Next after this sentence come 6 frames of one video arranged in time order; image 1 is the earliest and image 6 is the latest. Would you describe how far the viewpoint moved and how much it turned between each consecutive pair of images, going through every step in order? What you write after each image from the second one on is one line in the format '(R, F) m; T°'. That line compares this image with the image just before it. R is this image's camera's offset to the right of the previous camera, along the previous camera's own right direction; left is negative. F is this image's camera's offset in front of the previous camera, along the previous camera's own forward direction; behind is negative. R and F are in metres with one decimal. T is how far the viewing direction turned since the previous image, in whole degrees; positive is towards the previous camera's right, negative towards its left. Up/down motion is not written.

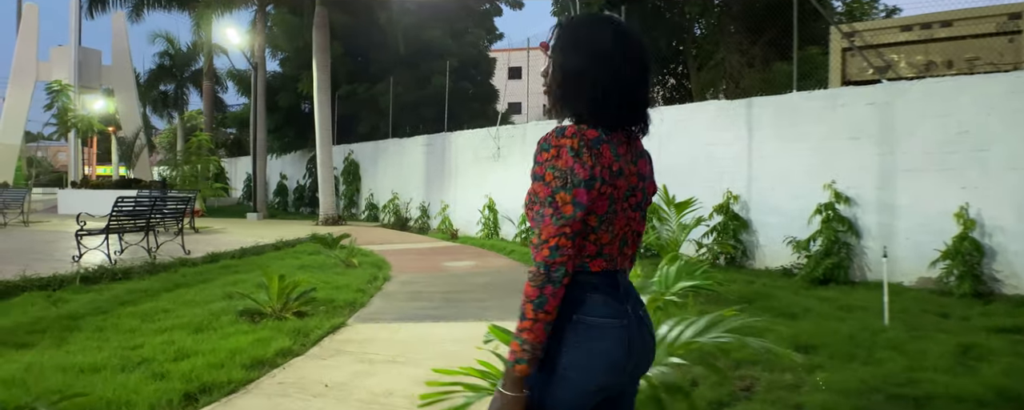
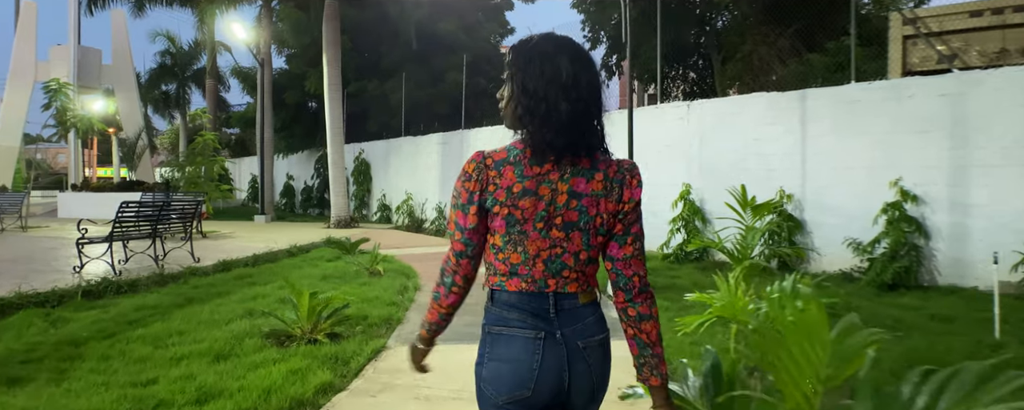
(-0.4, +0.6) m; 0°
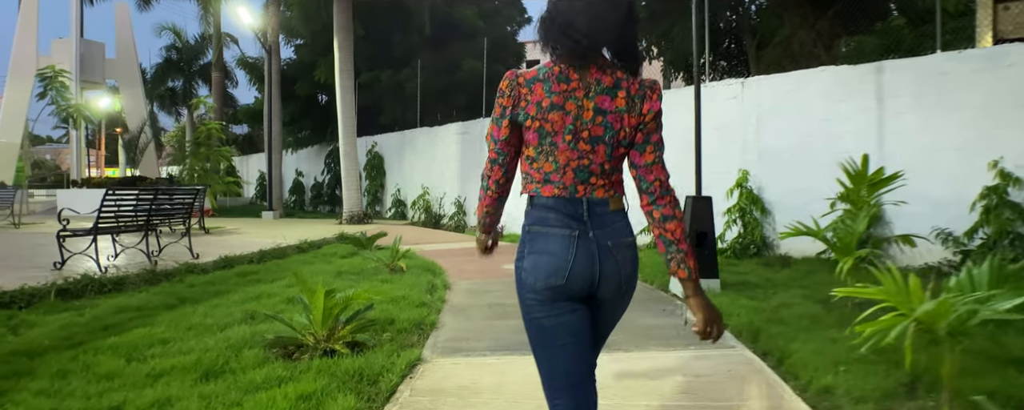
(-0.3, +0.9) m; -1°
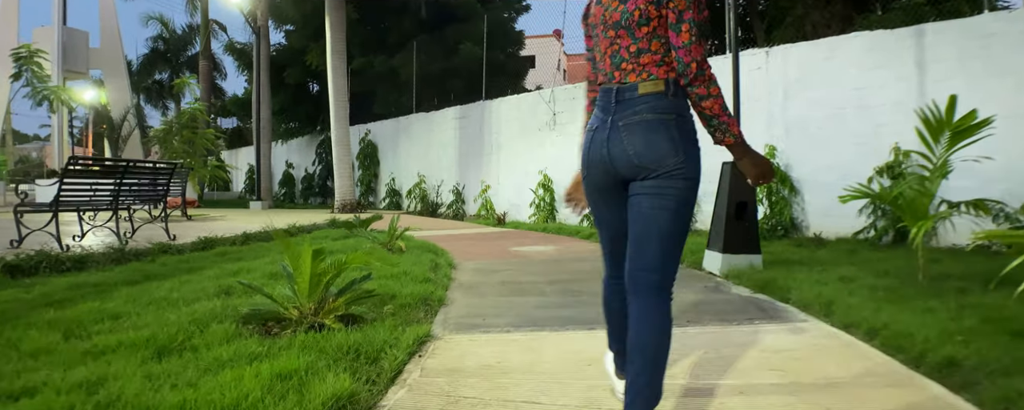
(-0.2, +0.6) m; +1°
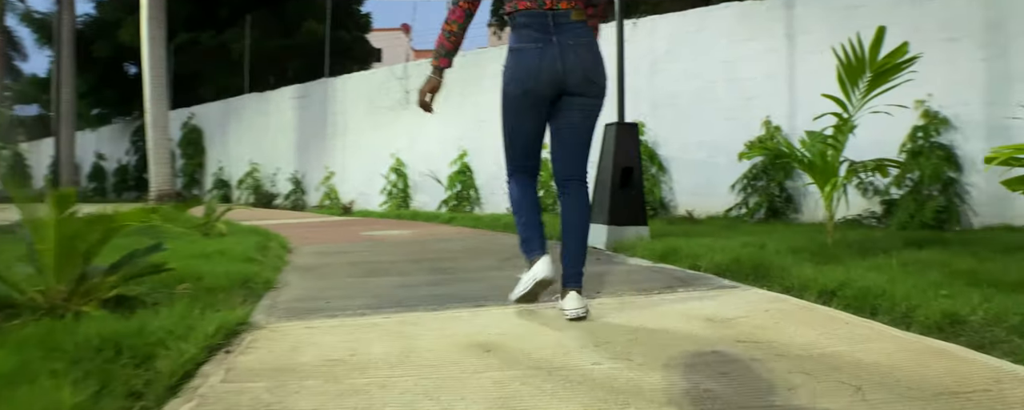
(0.0, +0.8) m; +13°
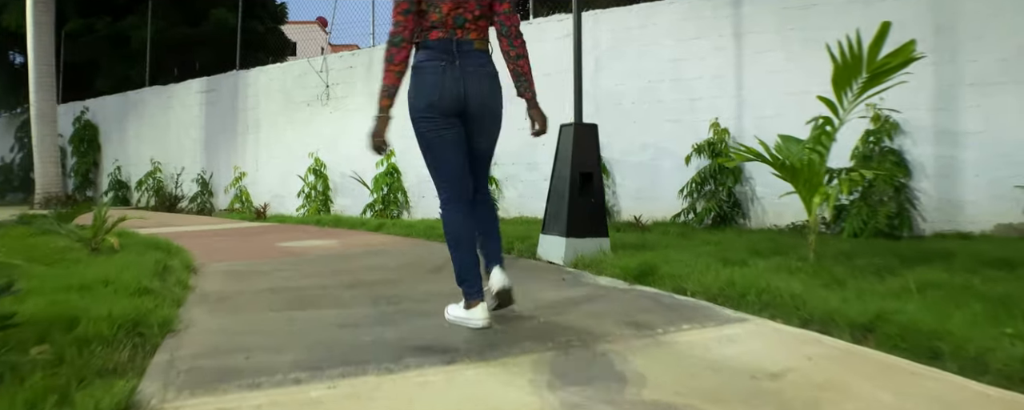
(-0.2, +0.4) m; +7°
